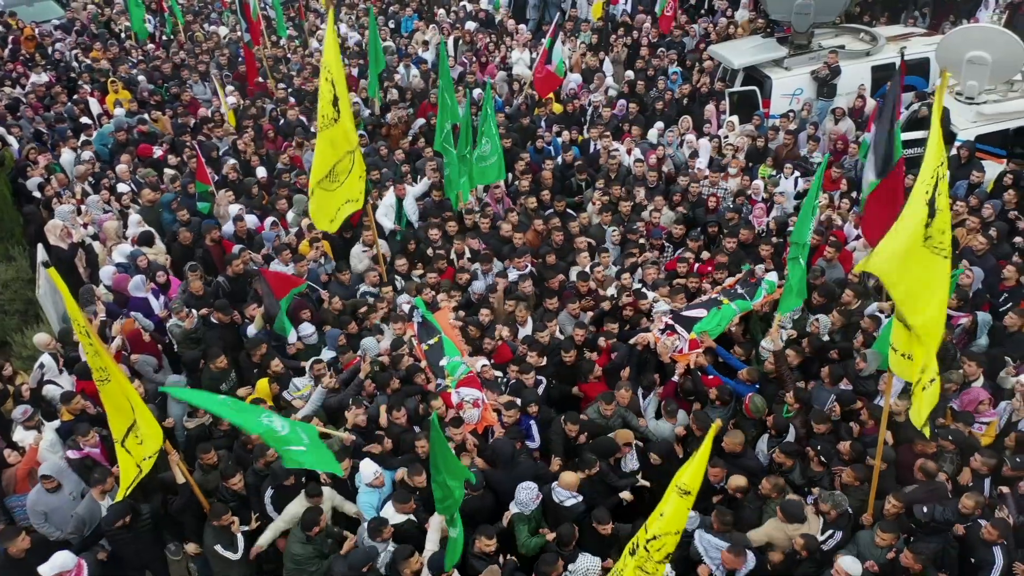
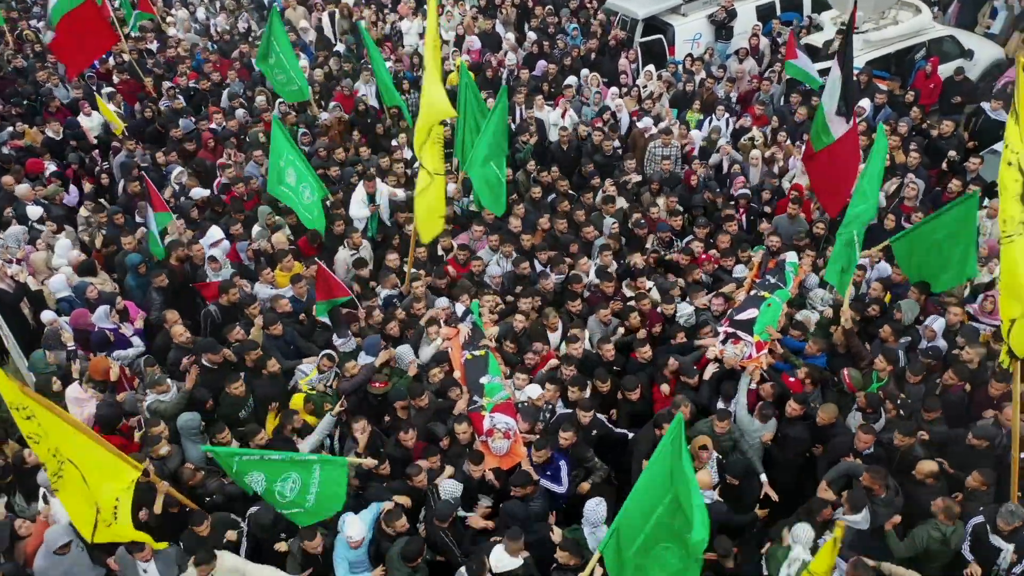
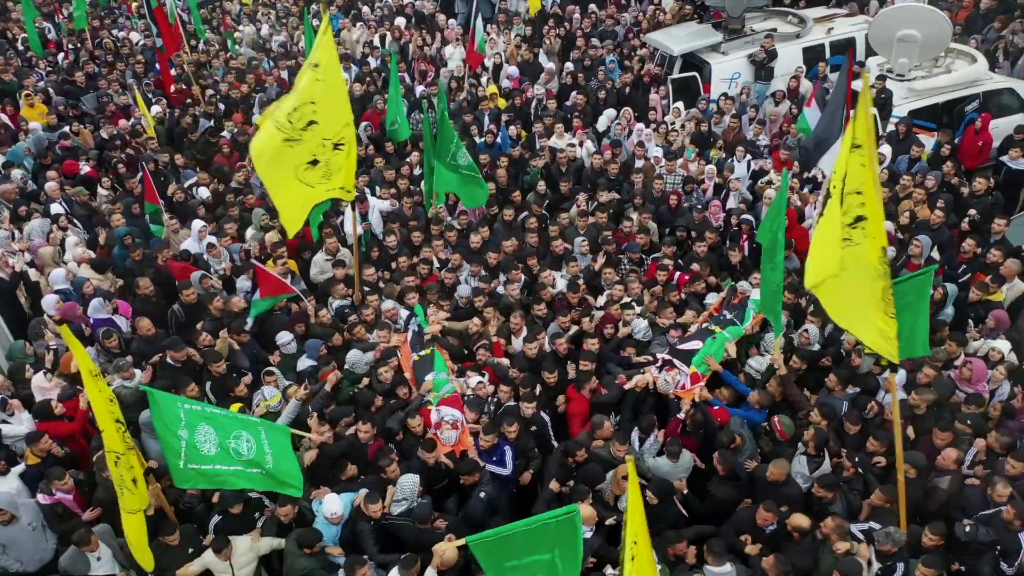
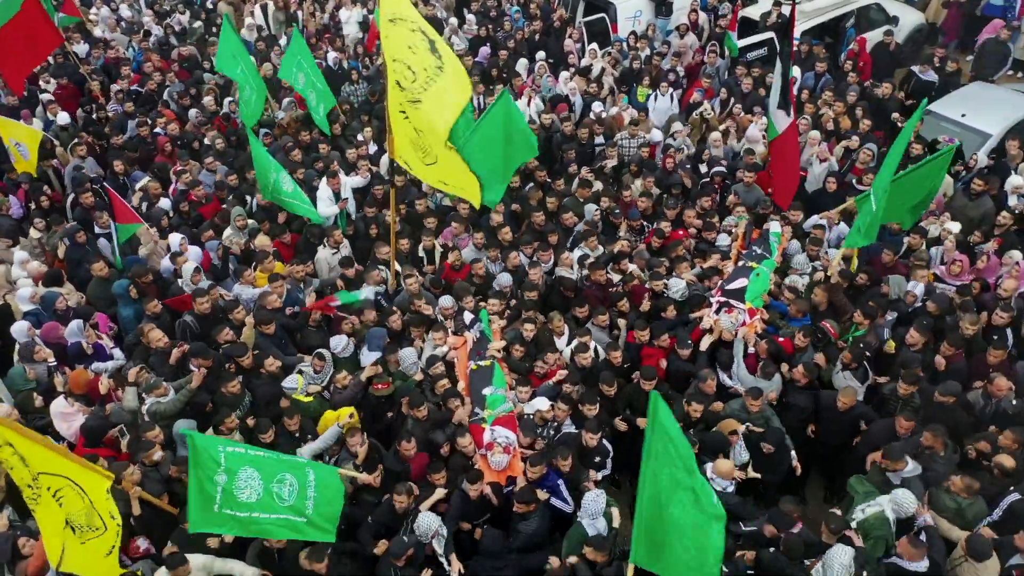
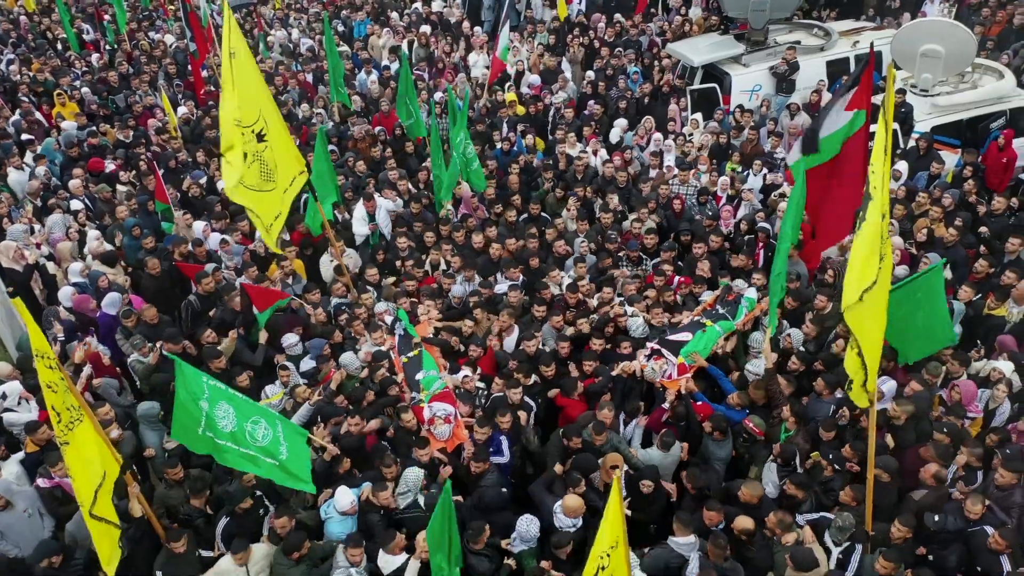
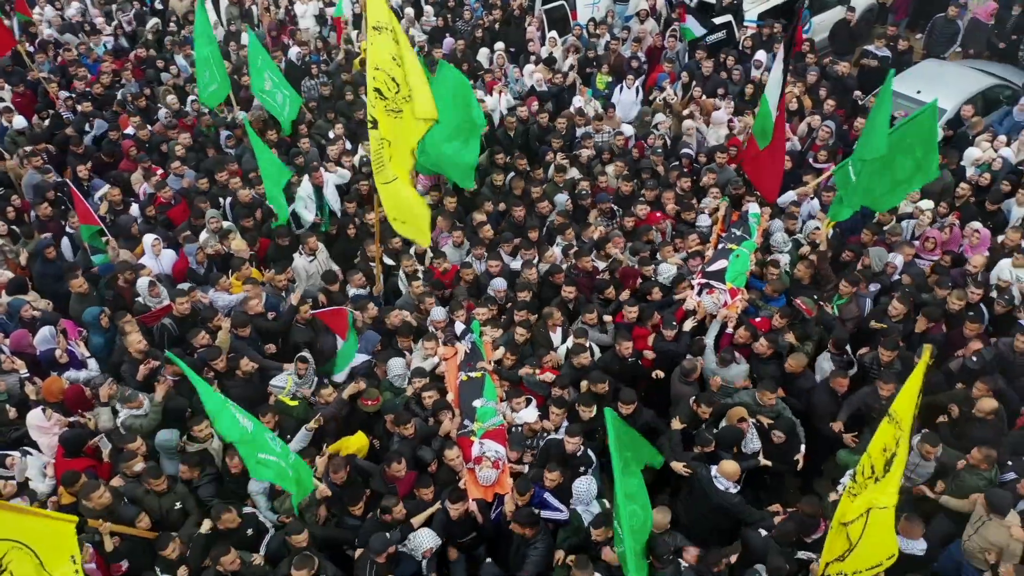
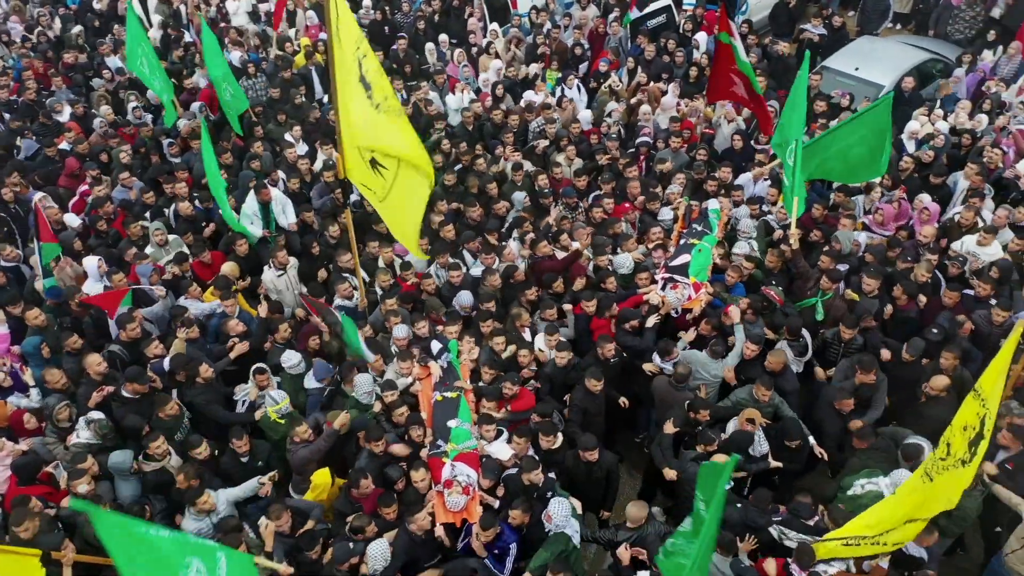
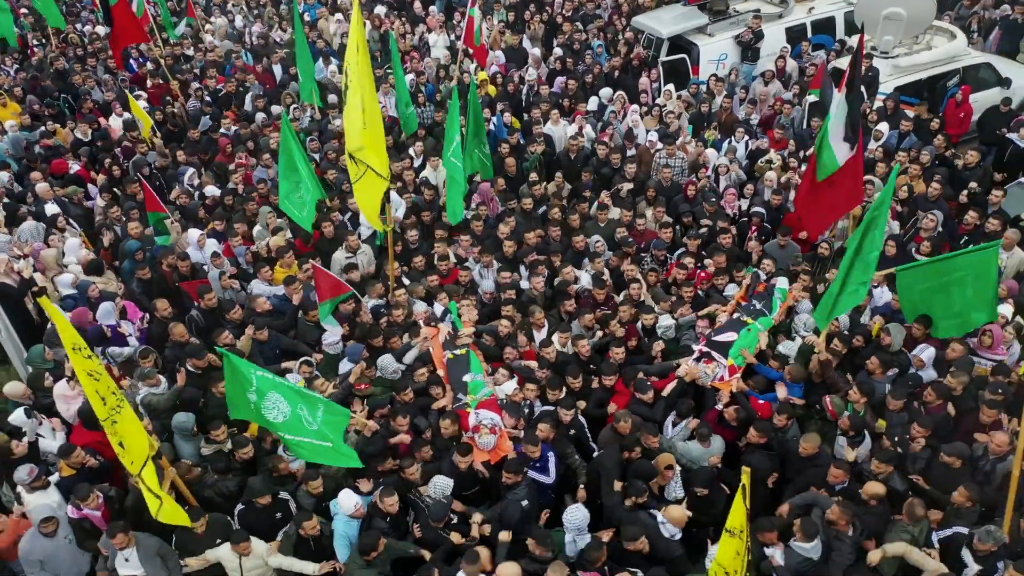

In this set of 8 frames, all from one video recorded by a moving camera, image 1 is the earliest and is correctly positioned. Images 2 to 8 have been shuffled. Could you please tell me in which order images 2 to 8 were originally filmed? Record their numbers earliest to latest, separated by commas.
5, 3, 8, 2, 4, 6, 7
